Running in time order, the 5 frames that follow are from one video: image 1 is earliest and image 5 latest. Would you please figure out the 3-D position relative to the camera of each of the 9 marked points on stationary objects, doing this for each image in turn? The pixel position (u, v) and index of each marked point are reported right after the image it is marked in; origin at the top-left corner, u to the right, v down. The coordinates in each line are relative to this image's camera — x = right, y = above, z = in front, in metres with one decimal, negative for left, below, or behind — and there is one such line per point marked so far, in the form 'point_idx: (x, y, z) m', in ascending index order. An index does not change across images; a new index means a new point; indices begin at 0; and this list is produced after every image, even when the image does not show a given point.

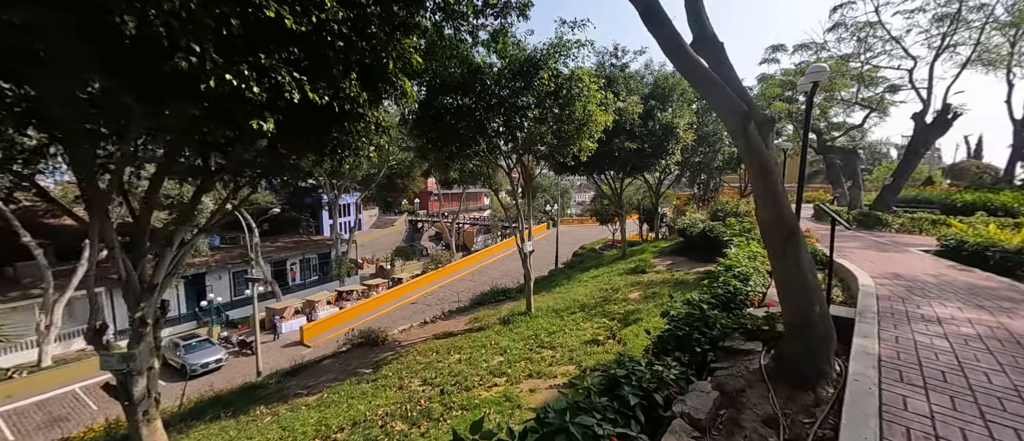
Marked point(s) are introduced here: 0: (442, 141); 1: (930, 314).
0: (-1.5, +1.7, +7.7) m
1: (+3.9, -0.9, +3.4) m
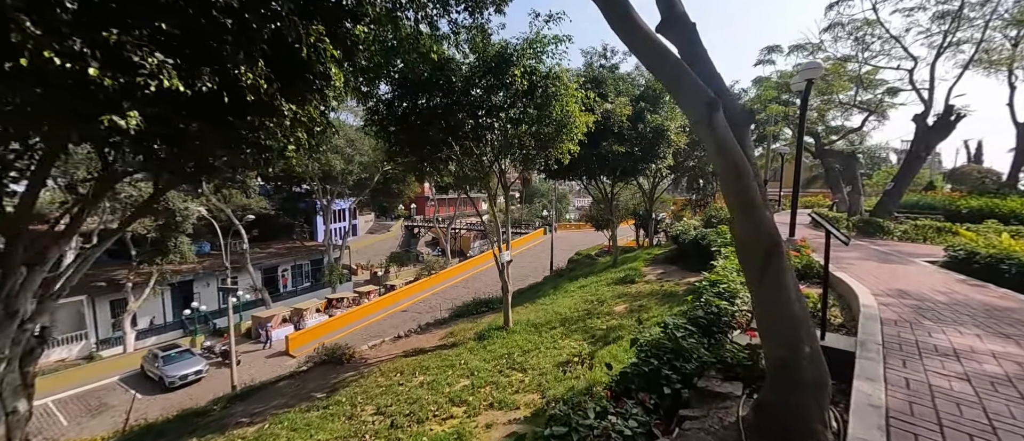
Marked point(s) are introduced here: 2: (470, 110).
0: (-2.0, +1.5, +7.2) m
1: (+3.4, -1.0, +2.9) m
2: (-0.8, +2.1, +6.8) m
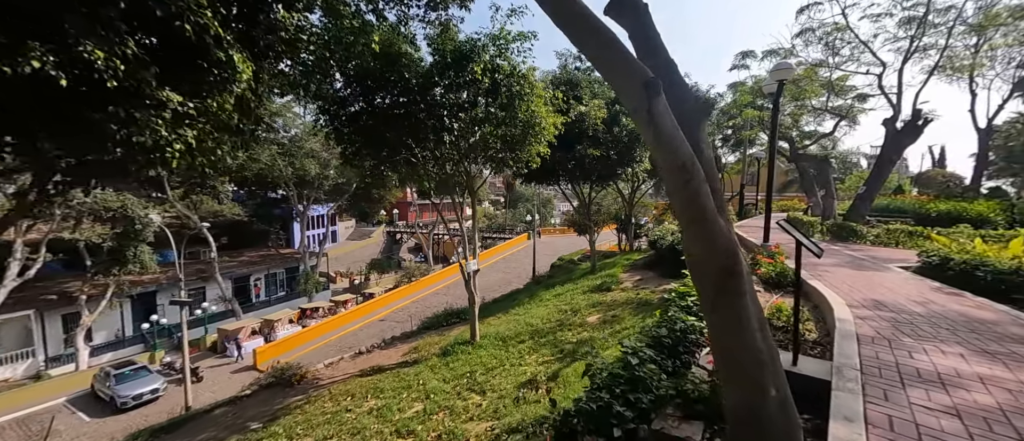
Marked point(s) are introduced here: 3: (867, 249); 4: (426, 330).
0: (-2.6, +1.4, +6.7) m
1: (+2.9, -1.0, +2.6) m
2: (-1.4, +1.9, +6.4) m
3: (+8.2, -0.7, +8.6) m
4: (-2.2, -2.8, +9.7) m
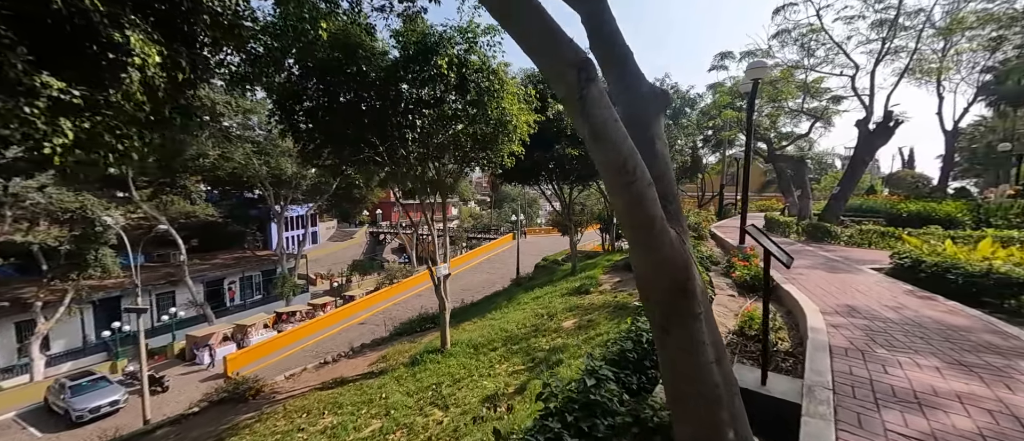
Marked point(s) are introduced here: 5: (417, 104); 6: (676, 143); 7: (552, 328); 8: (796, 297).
0: (-3.1, +1.3, +6.3) m
1: (+2.5, -1.1, +2.4) m
2: (-1.9, +1.9, +6.1) m
3: (+7.6, -0.7, +8.6) m
4: (-2.8, -2.9, +9.3) m
5: (-1.6, +2.0, +6.3) m
6: (+7.1, +3.3, +16.0) m
7: (+0.8, -2.2, +7.6) m
8: (+3.5, -0.9, +4.6) m
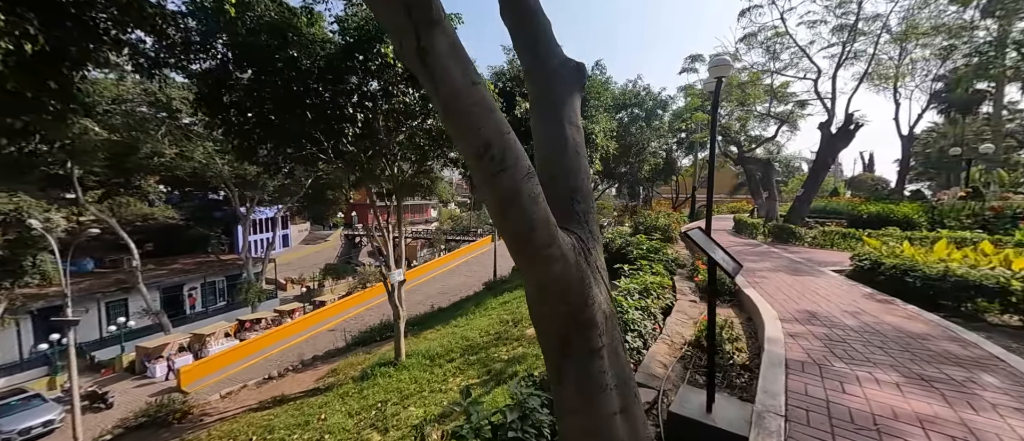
0: (-3.8, +1.2, +5.8) m
1: (+2.0, -1.1, +2.2) m
2: (-2.6, +1.9, +5.6) m
3: (+6.8, -0.7, +8.6) m
4: (-3.7, -2.9, +8.7) m
5: (-2.3, +1.9, +5.8) m
6: (+5.9, +3.2, +16.0) m
7: (+0.1, -2.2, +7.3) m
8: (+2.9, -1.0, +4.4) m
